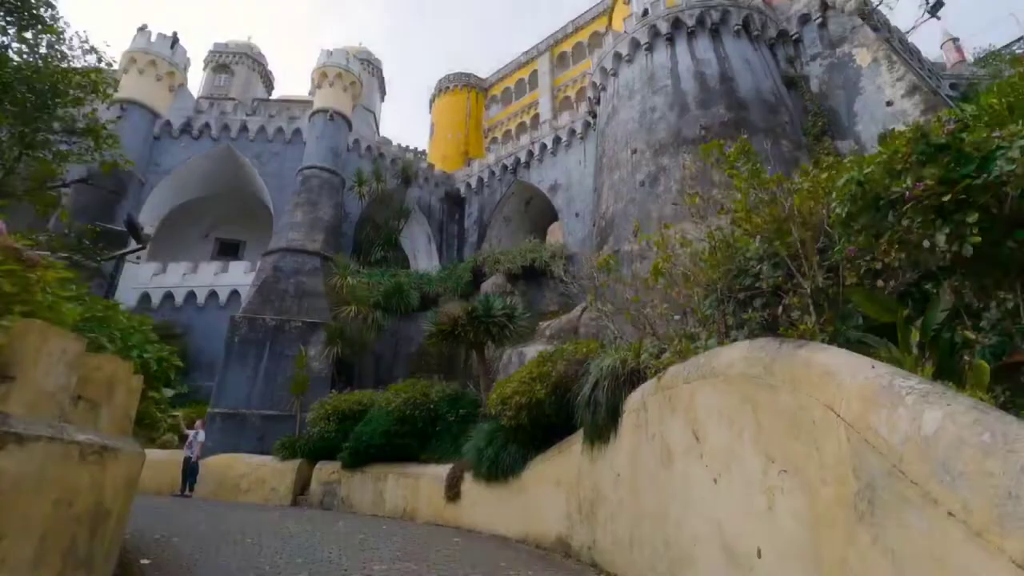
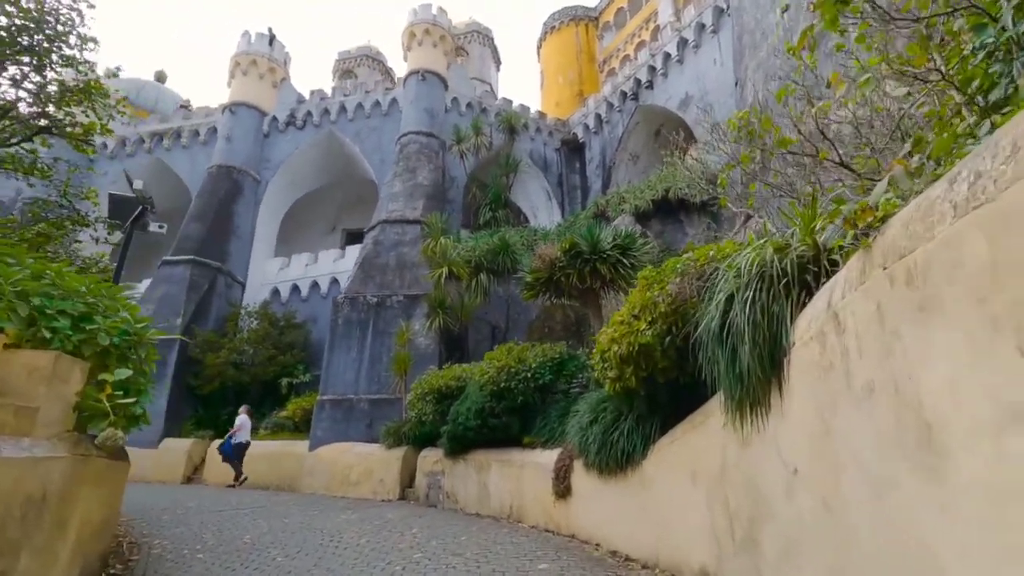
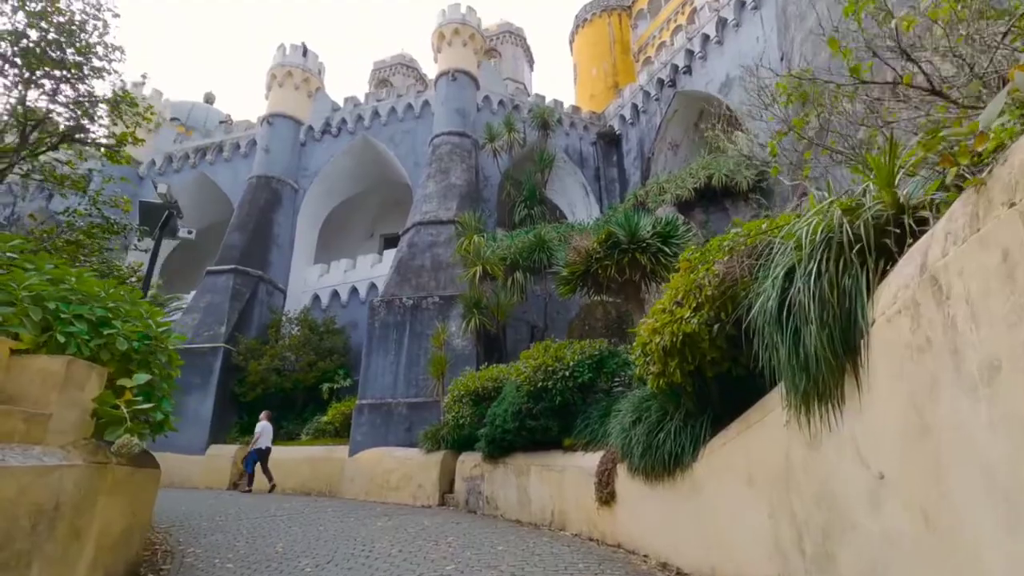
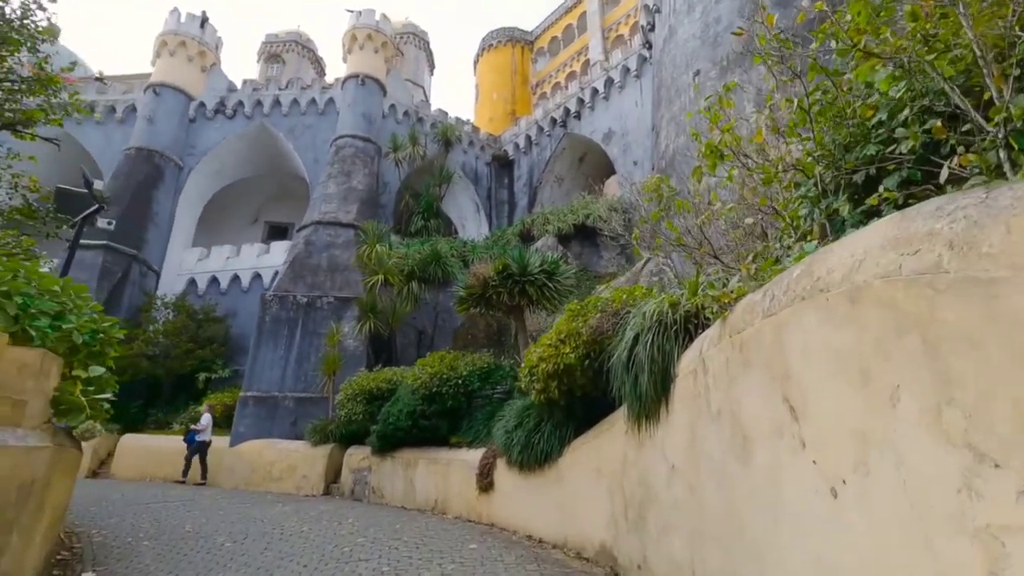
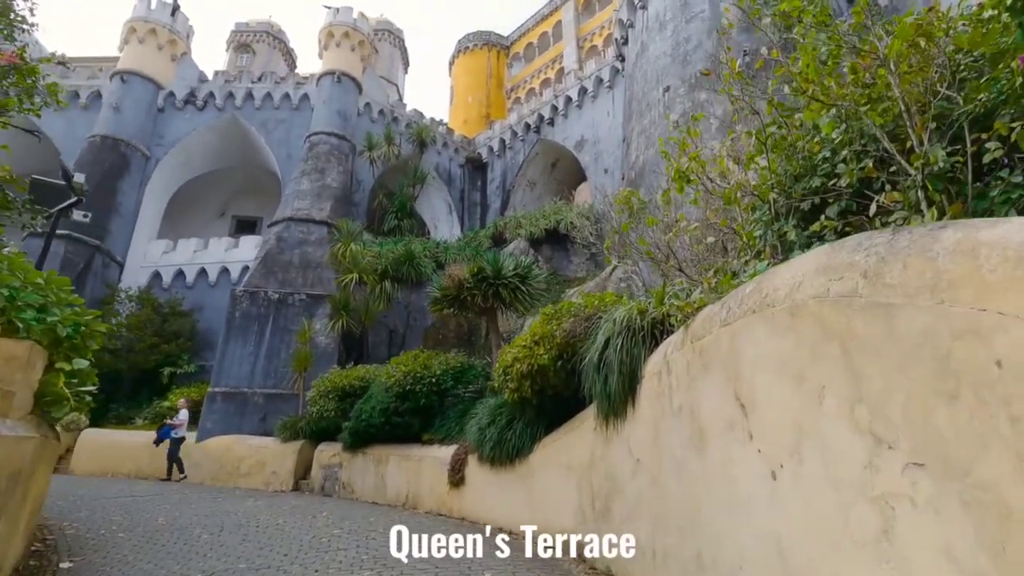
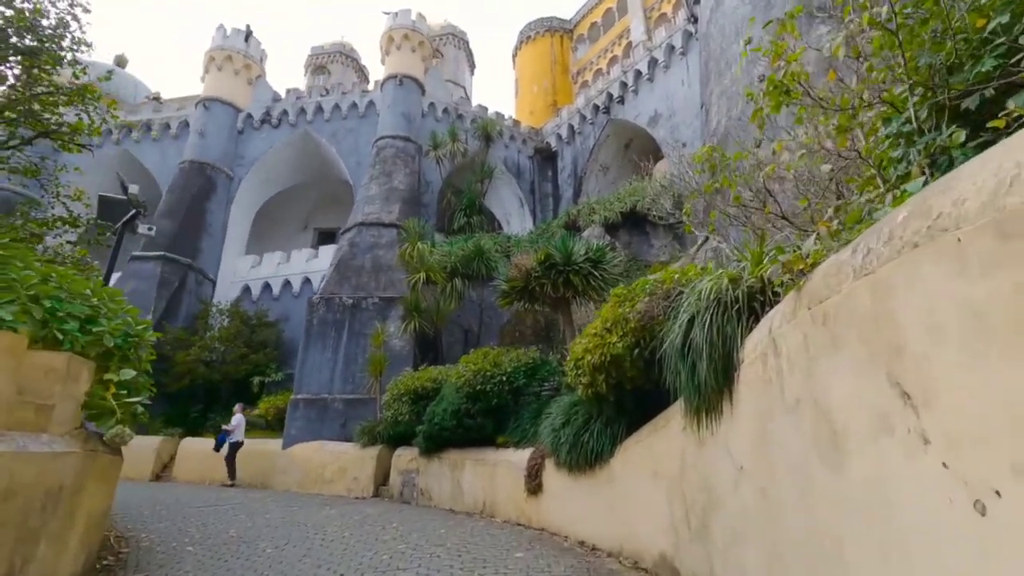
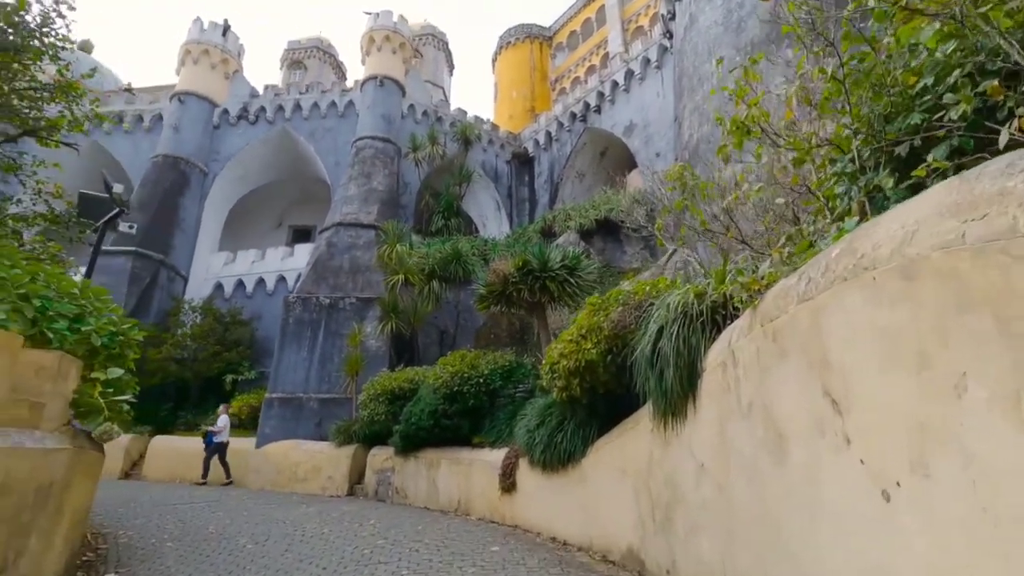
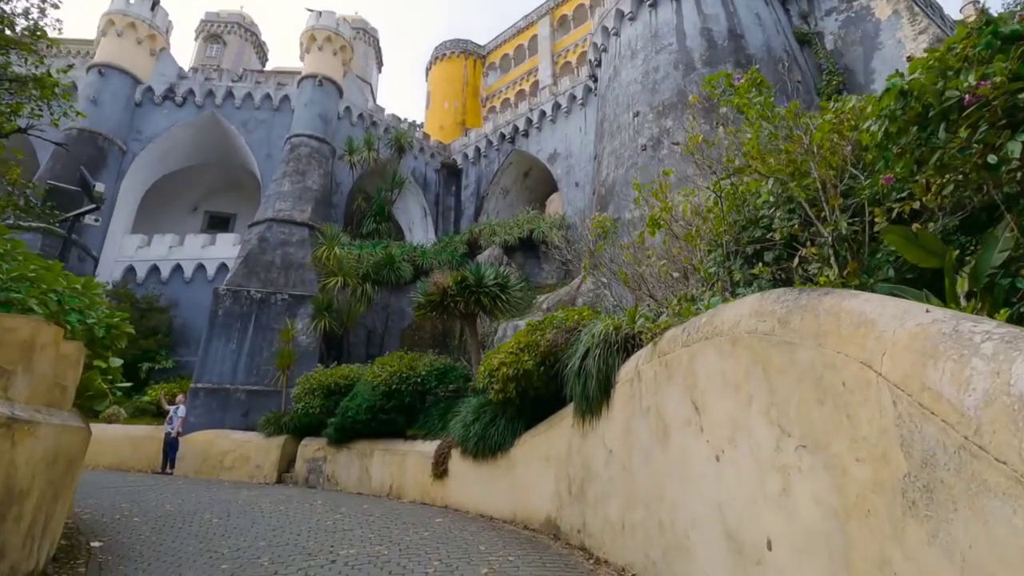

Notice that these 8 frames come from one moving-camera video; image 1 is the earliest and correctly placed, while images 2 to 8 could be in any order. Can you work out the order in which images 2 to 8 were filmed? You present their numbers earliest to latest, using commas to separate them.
8, 5, 4, 7, 6, 2, 3
